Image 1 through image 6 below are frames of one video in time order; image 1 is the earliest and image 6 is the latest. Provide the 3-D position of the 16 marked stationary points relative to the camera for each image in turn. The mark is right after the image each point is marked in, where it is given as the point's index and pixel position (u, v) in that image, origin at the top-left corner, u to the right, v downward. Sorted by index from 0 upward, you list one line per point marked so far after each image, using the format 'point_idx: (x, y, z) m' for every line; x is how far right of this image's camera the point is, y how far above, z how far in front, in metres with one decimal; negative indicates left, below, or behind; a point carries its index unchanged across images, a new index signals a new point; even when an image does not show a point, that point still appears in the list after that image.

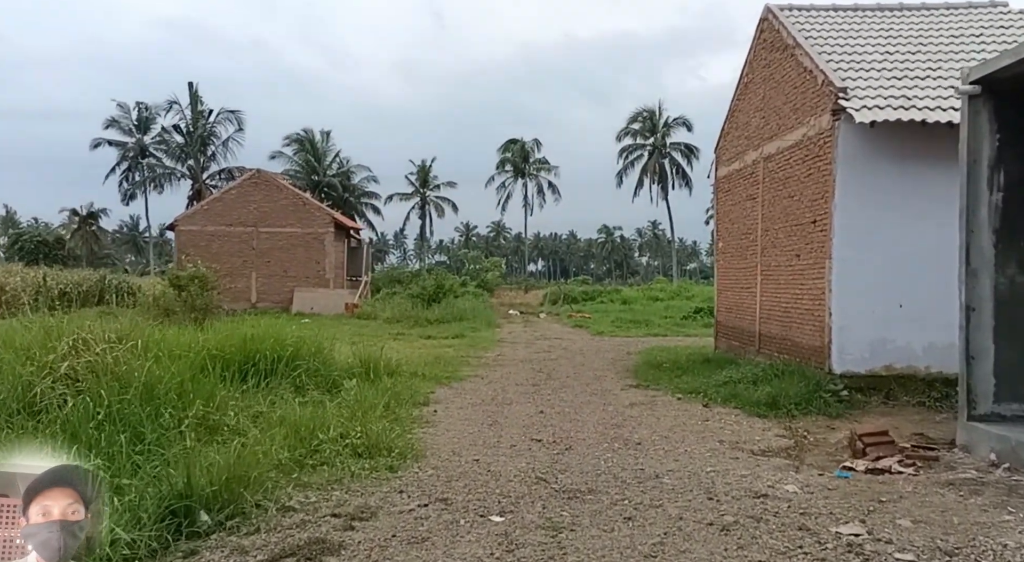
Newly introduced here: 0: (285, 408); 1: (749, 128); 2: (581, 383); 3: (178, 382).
0: (-2.1, -1.2, +7.6) m
1: (+4.0, +2.6, +13.8) m
2: (+1.0, -1.5, +12.0) m
3: (-2.8, -0.8, +6.8) m
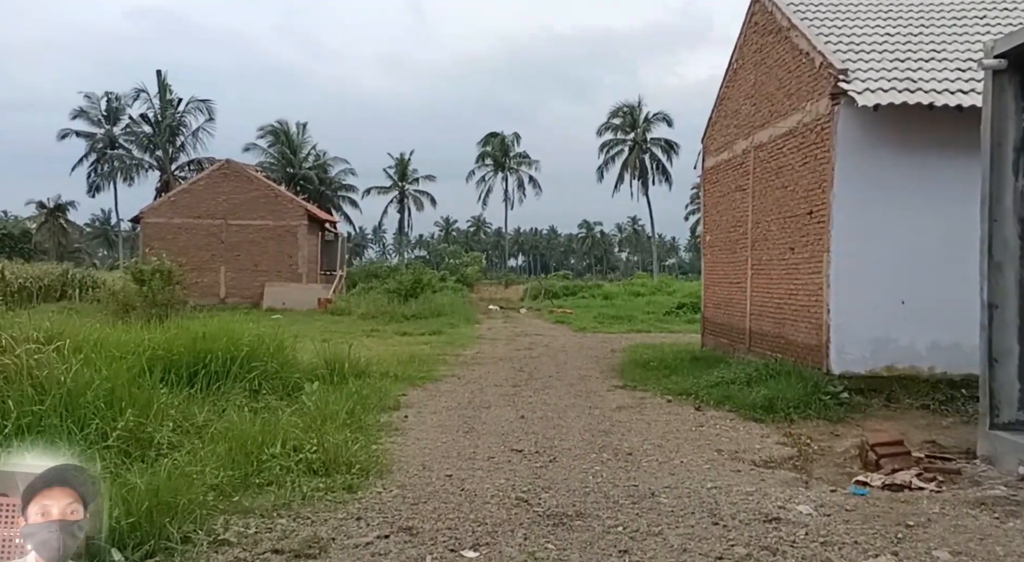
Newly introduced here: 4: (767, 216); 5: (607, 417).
0: (-2.3, -1.1, +6.8) m
1: (+3.6, +2.7, +13.1) m
2: (+0.7, -1.4, +11.3) m
3: (-2.9, -0.8, +6.0) m
4: (+3.6, +0.9, +11.7) m
5: (+1.0, -1.4, +8.7) m
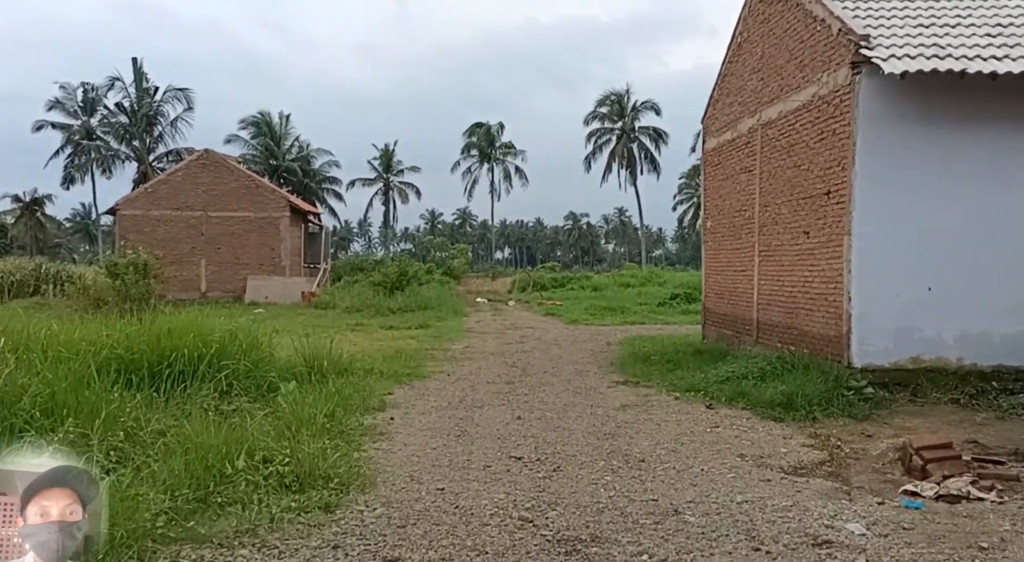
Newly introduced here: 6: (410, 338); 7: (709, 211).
0: (-2.3, -1.1, +6.0) m
1: (+3.5, +2.8, +12.4) m
2: (+0.6, -1.3, +10.5) m
3: (-2.9, -0.7, +5.2) m
4: (+3.5, +1.1, +11.0) m
5: (+1.0, -1.3, +8.0) m
6: (-2.1, -1.2, +16.6) m
7: (+3.4, +1.2, +14.2) m
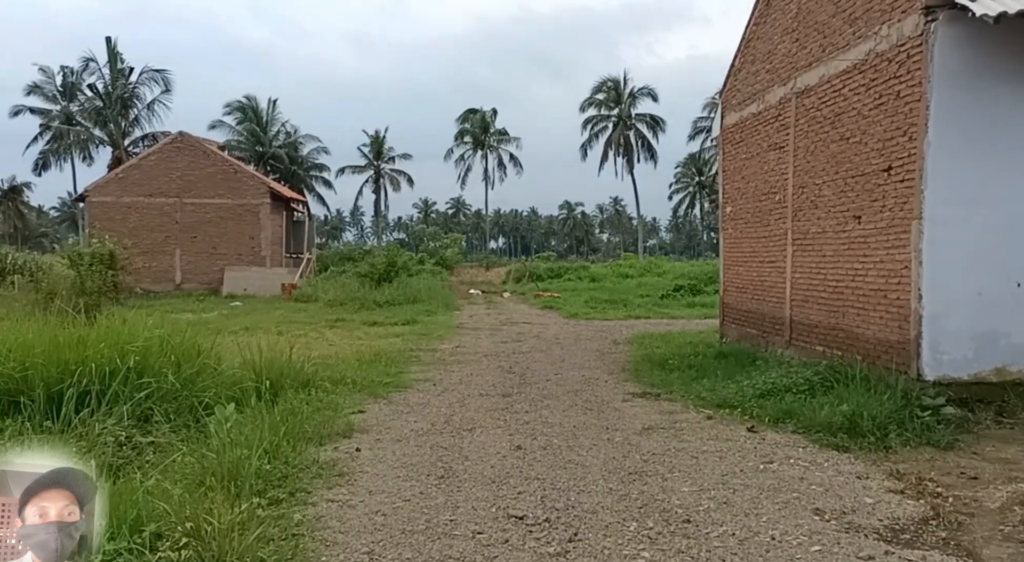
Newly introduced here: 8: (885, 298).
0: (-2.3, -1.0, +4.4) m
1: (+3.4, +2.9, +10.8) m
2: (+0.6, -1.2, +8.9) m
3: (-2.9, -0.7, +3.5) m
4: (+3.5, +1.2, +9.4) m
5: (+0.9, -1.3, +6.4) m
6: (-2.2, -1.0, +15.0) m
7: (+3.3, +1.3, +12.6) m
8: (+3.6, -0.2, +7.8) m
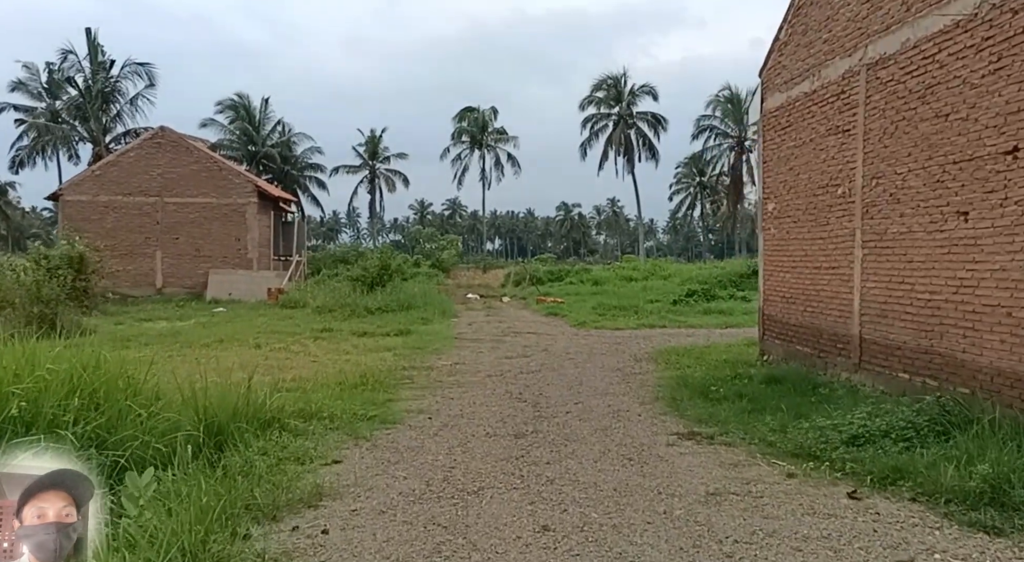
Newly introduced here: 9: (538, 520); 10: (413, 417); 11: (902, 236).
0: (-2.2, -1.1, +2.7) m
1: (+3.6, +2.8, +9.1) m
2: (+0.7, -1.3, +7.2) m
3: (-2.8, -0.8, +1.8) m
4: (+3.6, +1.1, +7.7) m
5: (+1.1, -1.4, +4.6) m
6: (-2.0, -1.1, +13.3) m
7: (+3.4, +1.2, +10.9) m
8: (+3.7, -0.3, +6.1) m
9: (+0.2, -1.4, +4.8) m
10: (-1.0, -1.3, +7.9) m
11: (+3.6, +0.4, +7.6) m
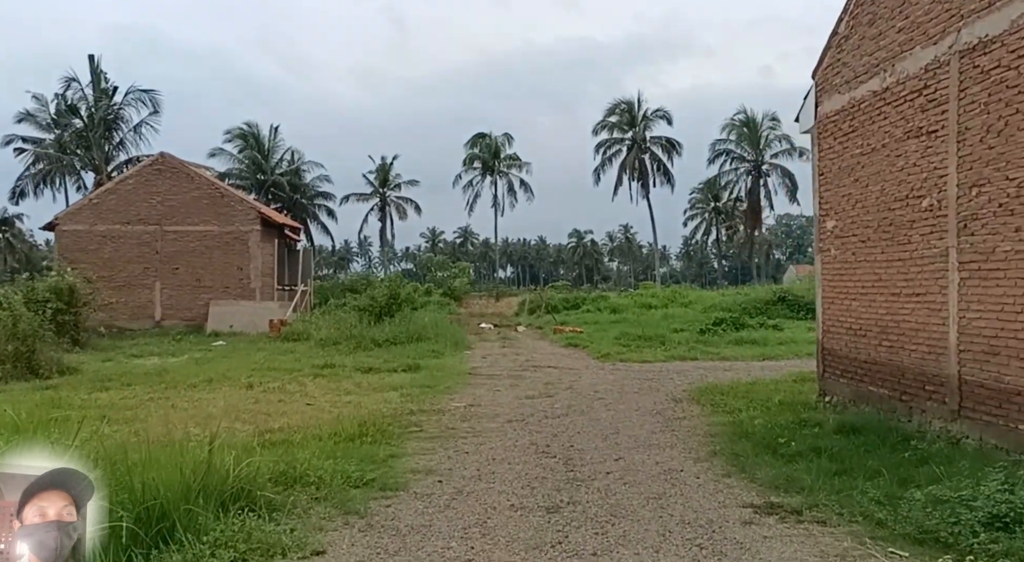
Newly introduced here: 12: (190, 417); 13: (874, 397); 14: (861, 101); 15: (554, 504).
0: (-2.0, -1.2, +1.3) m
1: (+3.8, +2.6, +7.7) m
2: (+0.9, -1.5, +5.8) m
3: (-2.7, -0.9, +0.4) m
4: (+3.8, +0.9, +6.3) m
5: (+1.3, -1.5, +3.2) m
6: (-1.7, -1.6, +11.9) m
7: (+3.7, +0.9, +9.5) m
8: (+3.9, -0.4, +4.6) m
9: (+0.3, -1.5, +3.4) m
10: (-0.7, -1.6, +6.5) m
11: (+3.8, +0.2, +6.2) m
12: (-3.5, -1.5, +8.8) m
13: (+3.7, -1.2, +8.5) m
14: (+3.7, +1.9, +8.7) m
15: (+0.3, -1.5, +5.8) m
